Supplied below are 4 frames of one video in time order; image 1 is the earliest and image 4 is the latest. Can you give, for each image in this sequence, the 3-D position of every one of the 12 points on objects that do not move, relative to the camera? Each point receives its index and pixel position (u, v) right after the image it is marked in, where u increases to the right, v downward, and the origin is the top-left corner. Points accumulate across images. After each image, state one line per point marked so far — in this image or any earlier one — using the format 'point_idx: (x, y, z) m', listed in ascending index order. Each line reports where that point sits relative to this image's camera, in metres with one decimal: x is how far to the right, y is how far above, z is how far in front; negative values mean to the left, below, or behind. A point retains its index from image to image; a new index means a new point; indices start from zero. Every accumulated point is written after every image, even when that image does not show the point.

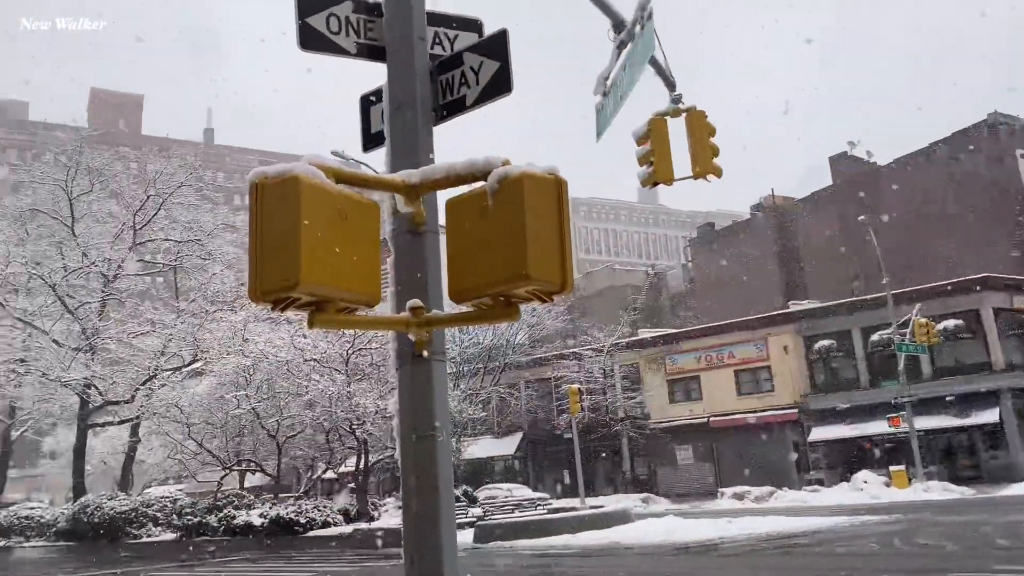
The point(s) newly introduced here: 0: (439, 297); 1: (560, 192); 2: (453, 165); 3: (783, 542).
0: (-0.3, 0.0, +3.2) m
1: (+0.2, +0.3, +2.7) m
2: (-0.2, +0.4, +2.9) m
3: (+5.3, -5.0, +16.3) m
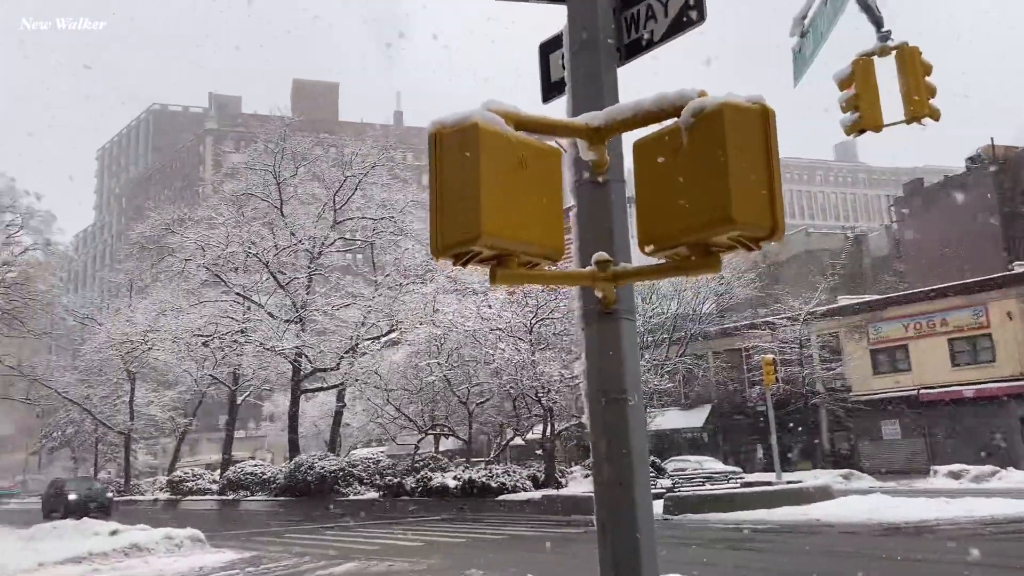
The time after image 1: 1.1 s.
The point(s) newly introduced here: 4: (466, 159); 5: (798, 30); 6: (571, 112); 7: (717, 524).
0: (+0.4, +0.1, +3.0) m
1: (+0.7, +0.5, +2.4) m
2: (+0.4, +0.6, +2.6) m
3: (+8.8, -4.2, +14.7) m
4: (-0.1, +0.4, +2.4) m
5: (+2.7, +2.4, +7.8) m
6: (+0.2, +0.7, +3.2) m
7: (+4.3, -5.0, +17.7) m
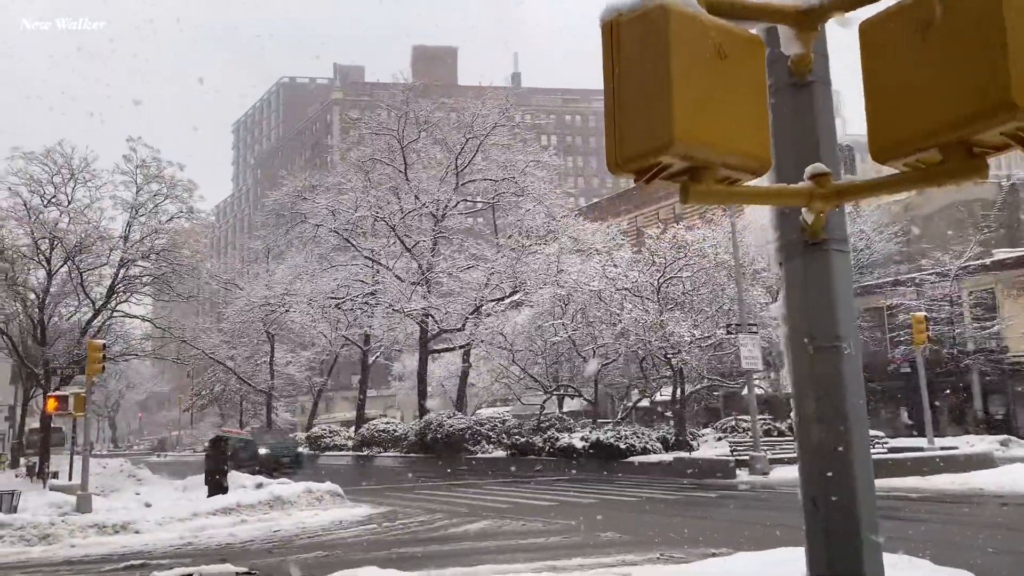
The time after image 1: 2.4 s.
0: (+0.9, +0.4, +2.4) m
1: (+1.2, +0.7, +1.8) m
2: (+0.9, +0.8, +2.1) m
3: (+11.0, -3.4, +13.0) m
4: (+0.3, +0.6, +2.0) m
5: (+3.8, +2.9, +6.8) m
6: (+0.8, +0.9, +2.7) m
7: (+7.0, -4.1, +16.6) m
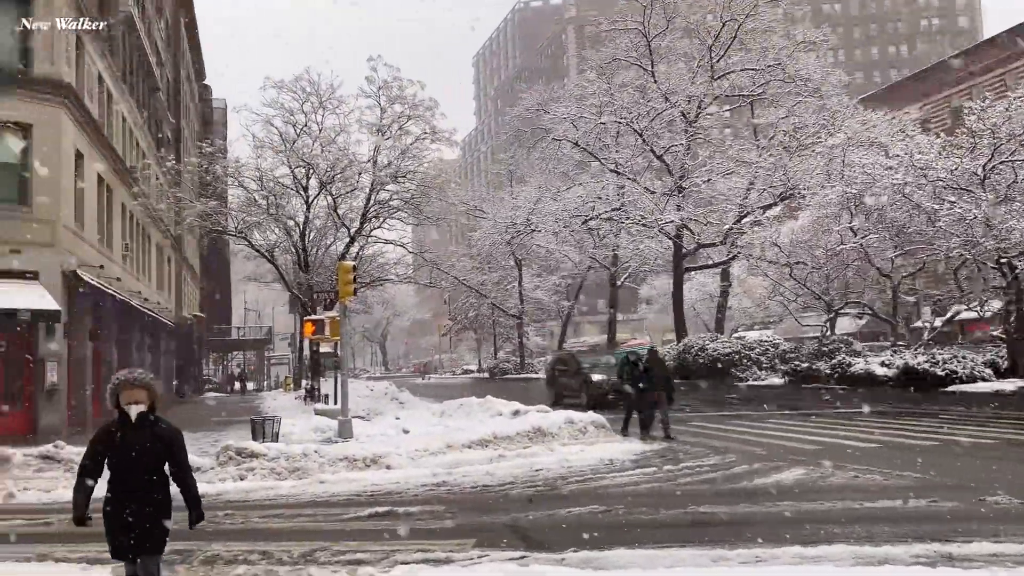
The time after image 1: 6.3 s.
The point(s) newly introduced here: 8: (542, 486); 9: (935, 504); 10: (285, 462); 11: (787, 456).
0: (+1.6, +0.8, -0.6) m
1: (+1.6, +1.1, -1.3) m
2: (+1.4, +1.2, -1.0) m
3: (+14.4, -1.6, +6.9) m
4: (+0.9, +1.0, -0.9) m
5: (+5.5, +3.8, +2.5) m
6: (+1.5, +1.4, -0.4) m
7: (+11.7, -2.1, +11.6) m
8: (+0.3, -2.3, +9.8) m
9: (+3.8, -1.9, +7.5) m
10: (-3.0, -2.3, +11.1) m
11: (+3.7, -2.3, +11.2) m
